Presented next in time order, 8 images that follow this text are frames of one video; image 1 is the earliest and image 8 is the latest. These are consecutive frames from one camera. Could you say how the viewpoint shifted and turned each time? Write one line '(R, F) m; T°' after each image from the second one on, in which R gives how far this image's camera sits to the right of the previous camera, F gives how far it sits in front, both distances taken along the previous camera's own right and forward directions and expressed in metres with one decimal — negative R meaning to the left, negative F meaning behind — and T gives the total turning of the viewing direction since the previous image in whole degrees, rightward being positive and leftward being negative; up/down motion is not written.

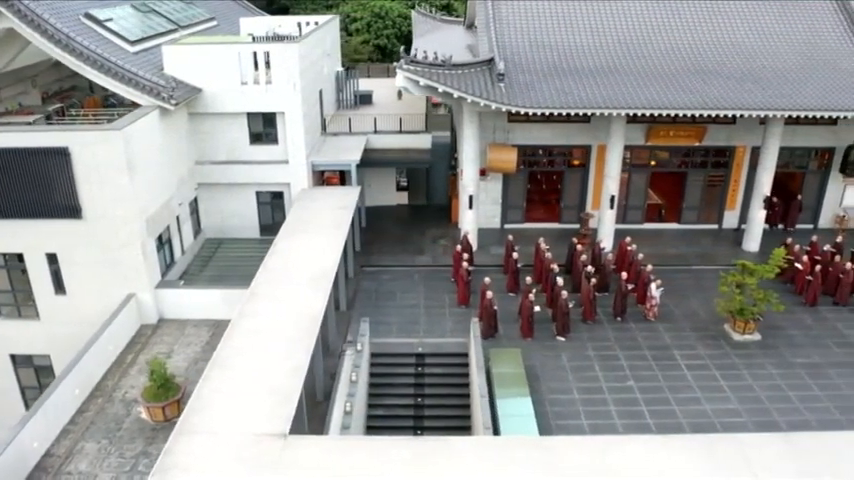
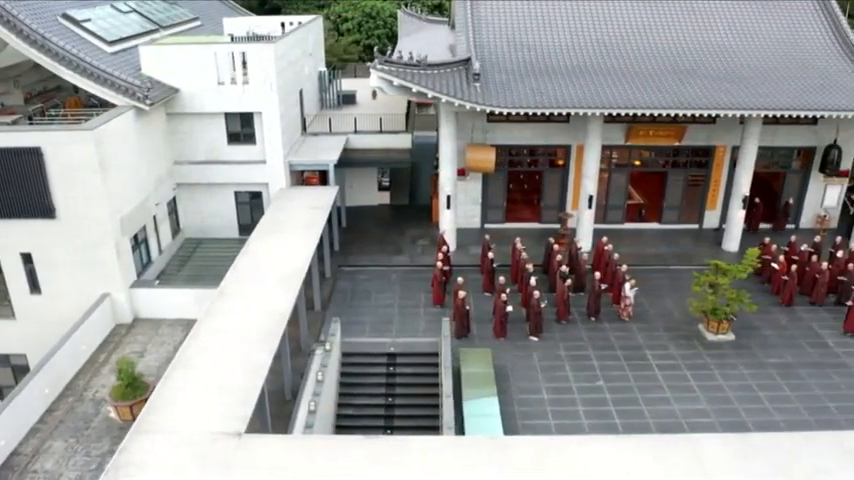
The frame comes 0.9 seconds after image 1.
(+0.7, 0.0) m; 0°
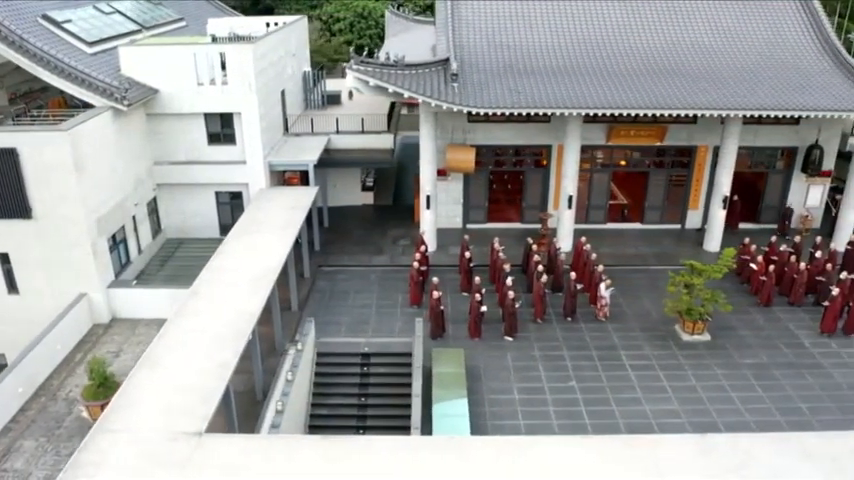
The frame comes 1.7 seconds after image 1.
(+0.6, 0.0) m; 0°
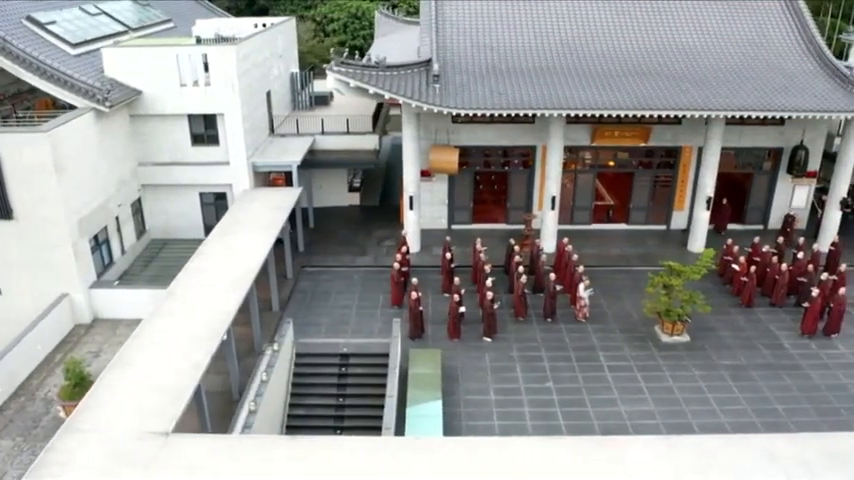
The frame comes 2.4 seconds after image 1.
(+0.5, 0.0) m; 0°
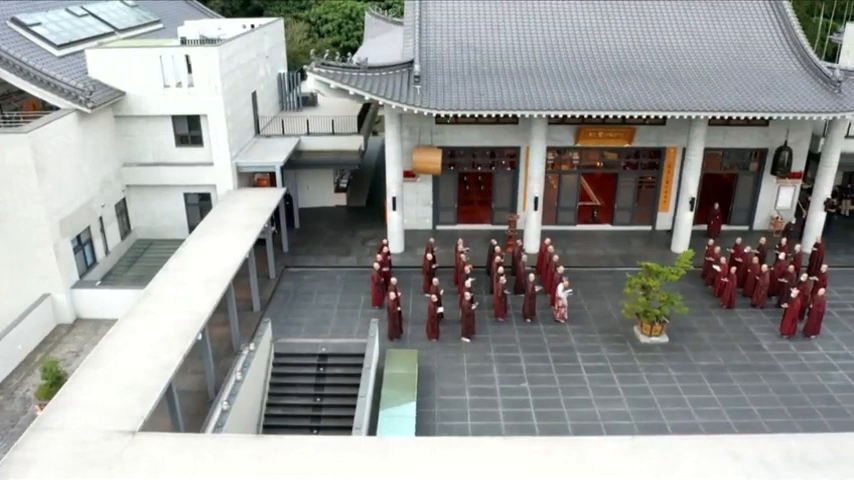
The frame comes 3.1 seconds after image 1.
(+0.5, 0.0) m; 0°
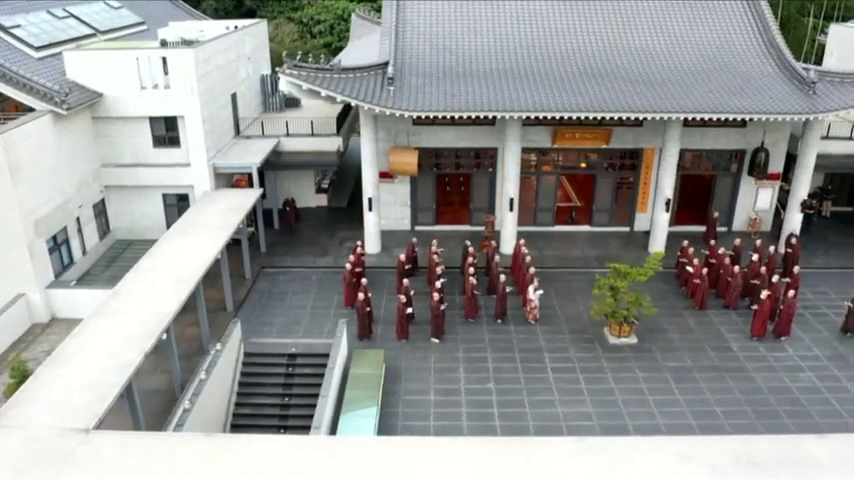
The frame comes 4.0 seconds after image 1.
(+0.8, -0.1) m; -1°
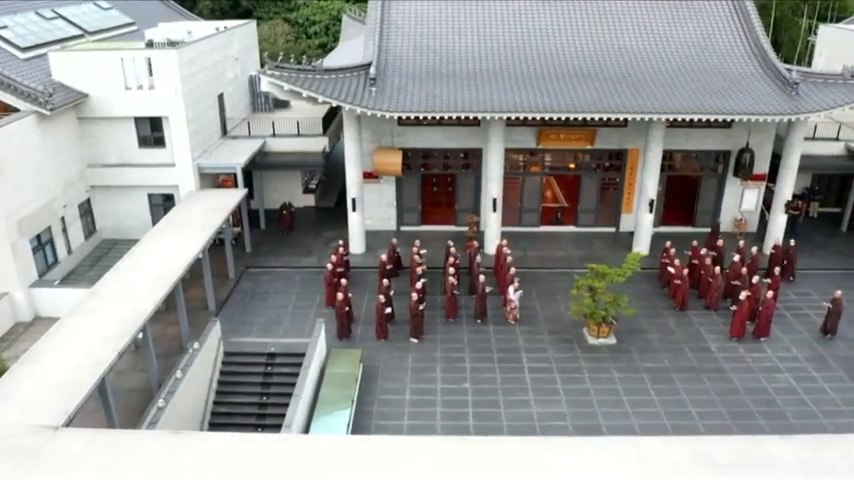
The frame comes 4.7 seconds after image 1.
(+0.6, 0.0) m; 0°
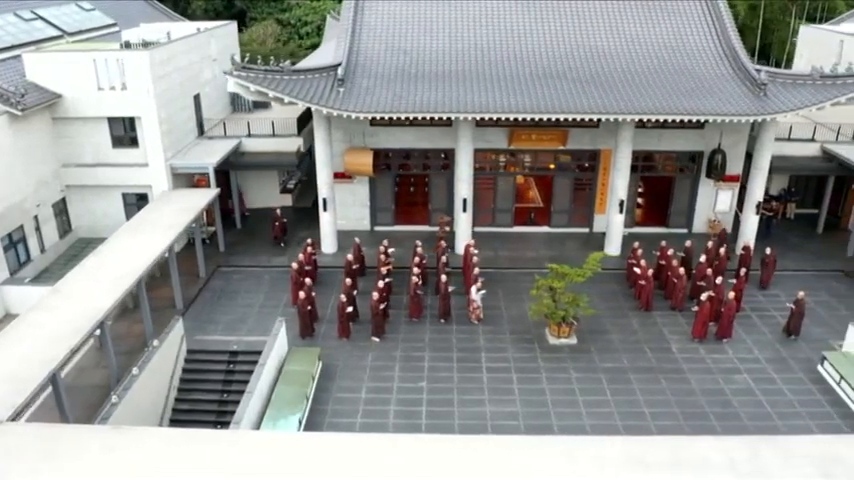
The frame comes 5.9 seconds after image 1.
(+1.0, -0.1) m; -1°
